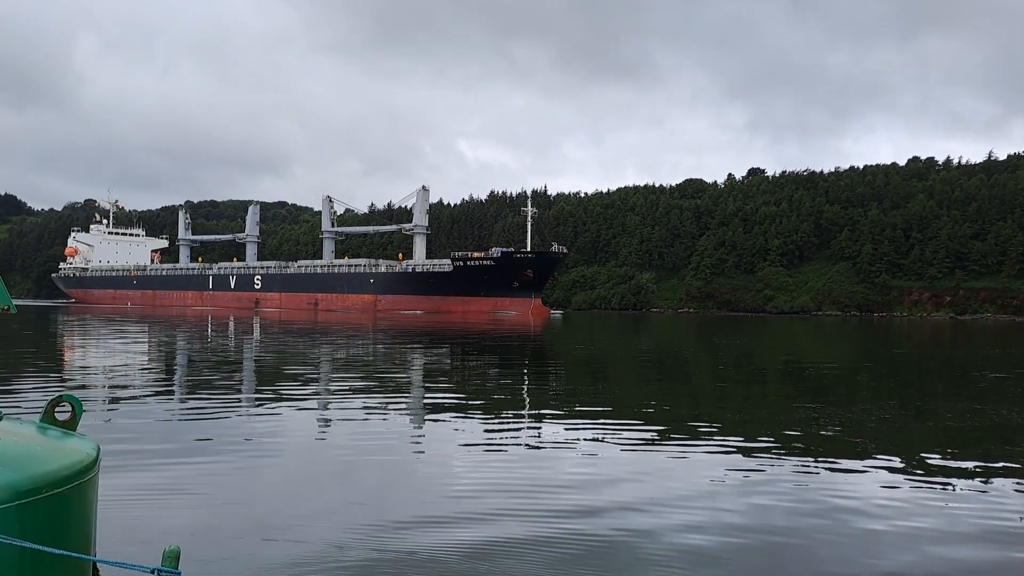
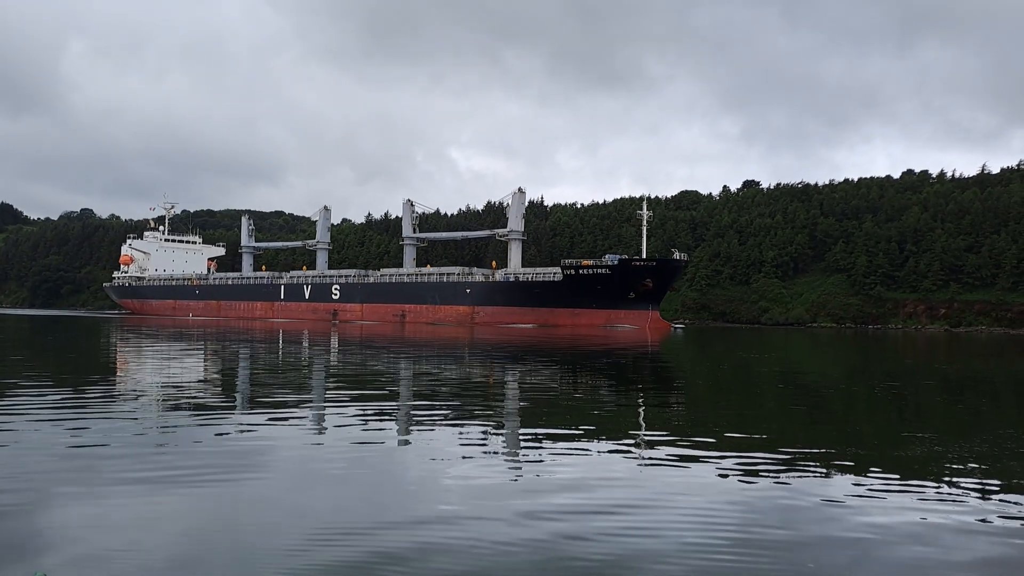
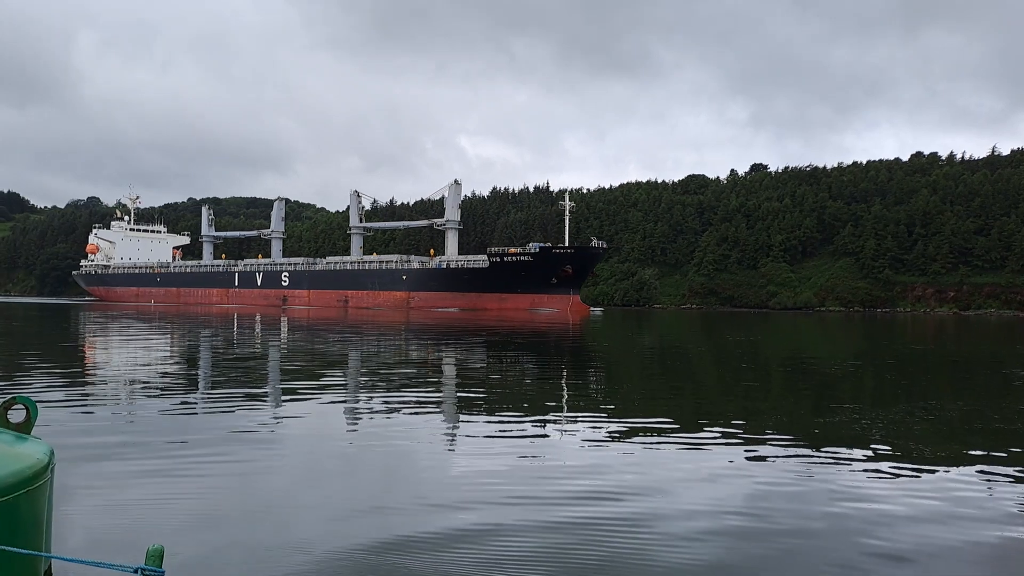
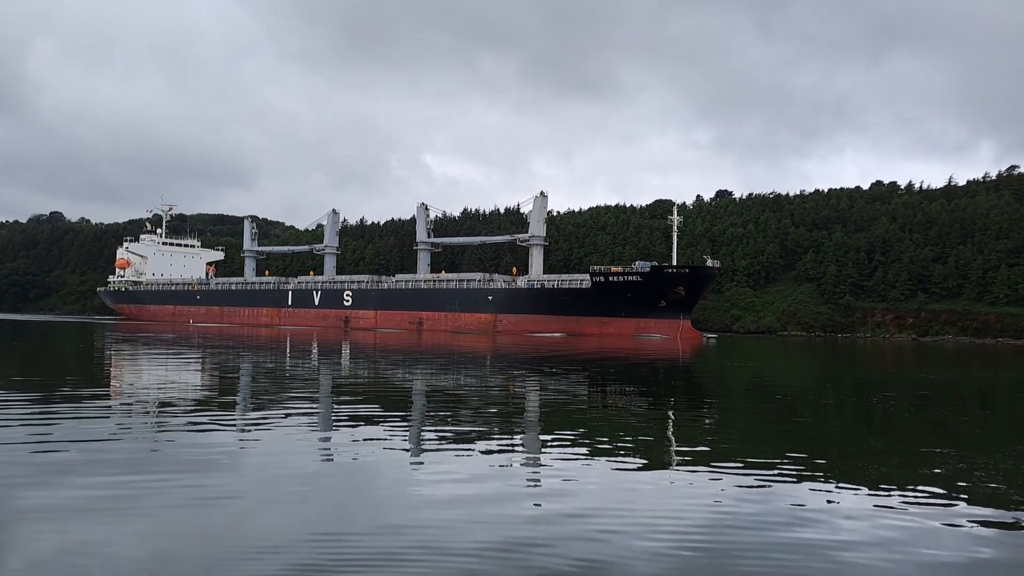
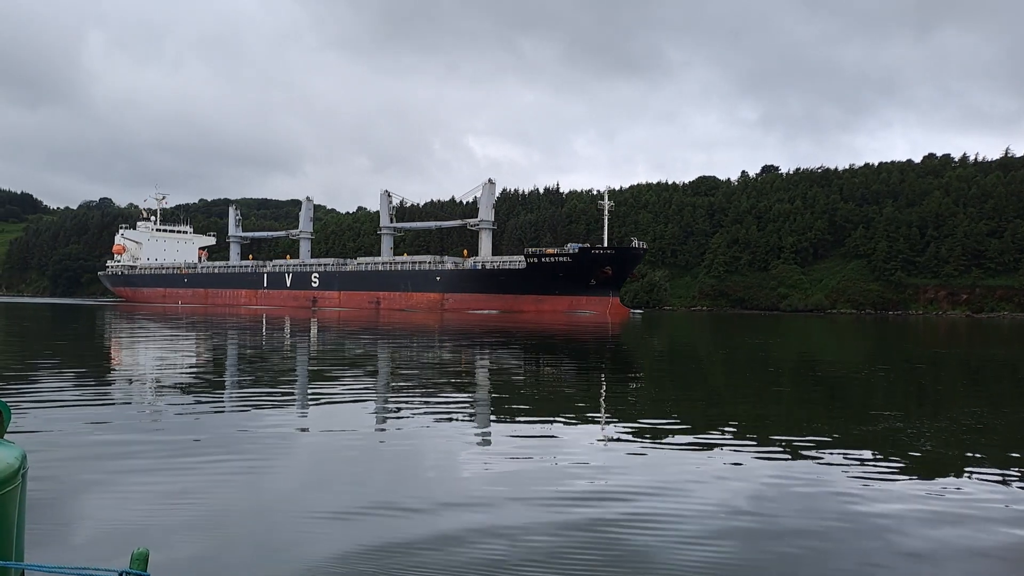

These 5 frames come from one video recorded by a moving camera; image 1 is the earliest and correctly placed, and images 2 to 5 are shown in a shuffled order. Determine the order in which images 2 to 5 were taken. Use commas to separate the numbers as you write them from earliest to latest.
3, 5, 2, 4
